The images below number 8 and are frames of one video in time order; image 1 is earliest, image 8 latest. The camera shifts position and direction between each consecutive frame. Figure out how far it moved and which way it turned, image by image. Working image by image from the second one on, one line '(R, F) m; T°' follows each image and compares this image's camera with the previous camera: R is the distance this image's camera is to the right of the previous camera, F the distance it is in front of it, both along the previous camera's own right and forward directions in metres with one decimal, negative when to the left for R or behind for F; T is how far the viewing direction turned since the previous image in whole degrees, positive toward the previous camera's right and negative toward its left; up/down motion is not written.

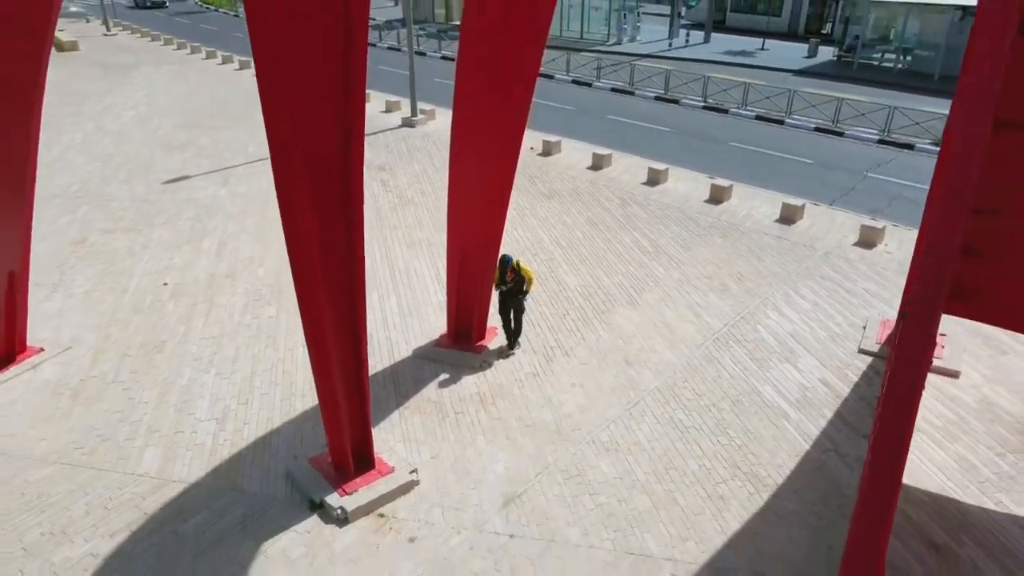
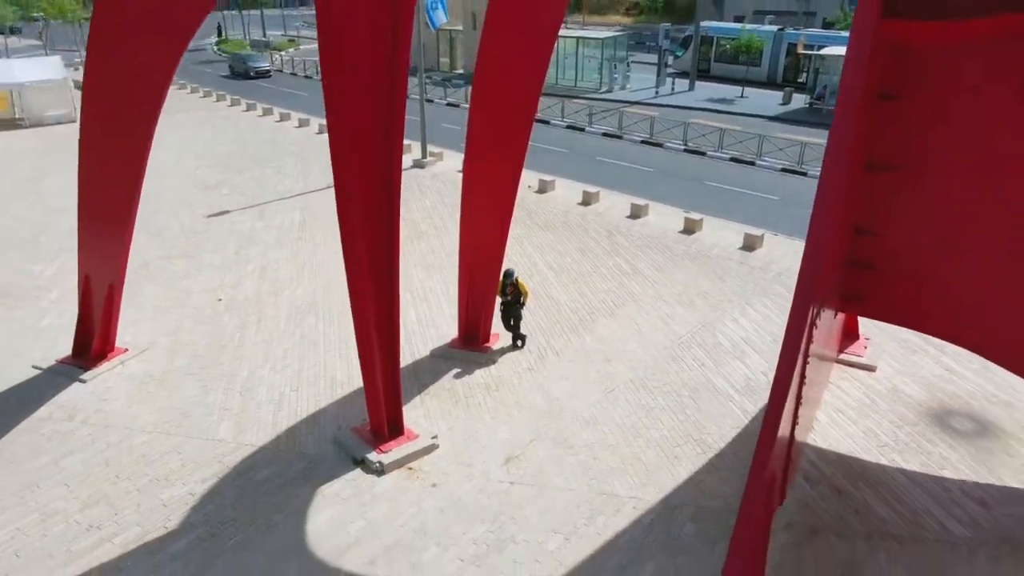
(0.0, -1.5) m; 0°
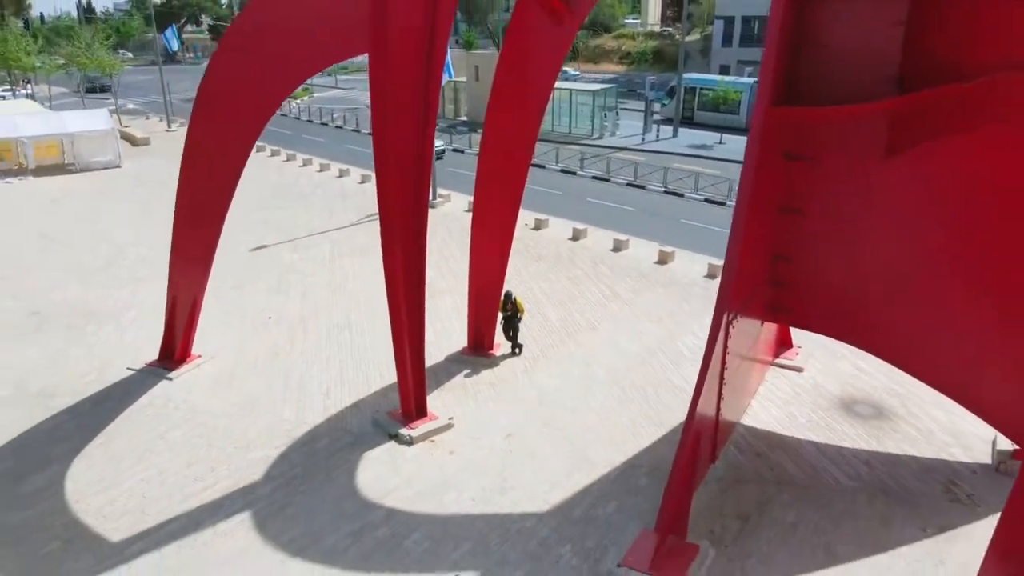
(0.0, -2.0) m; 0°
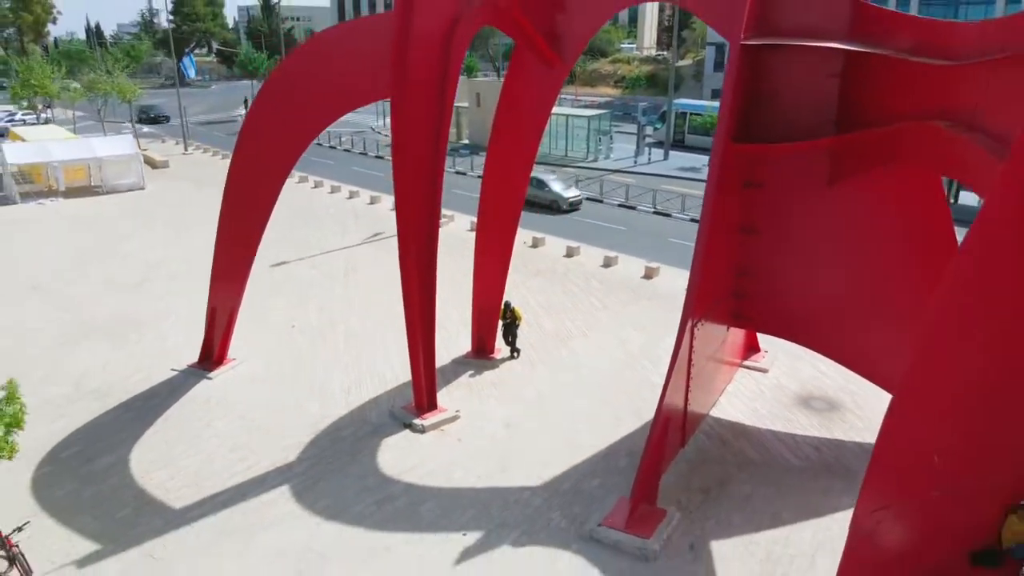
(0.0, -1.4) m; 0°
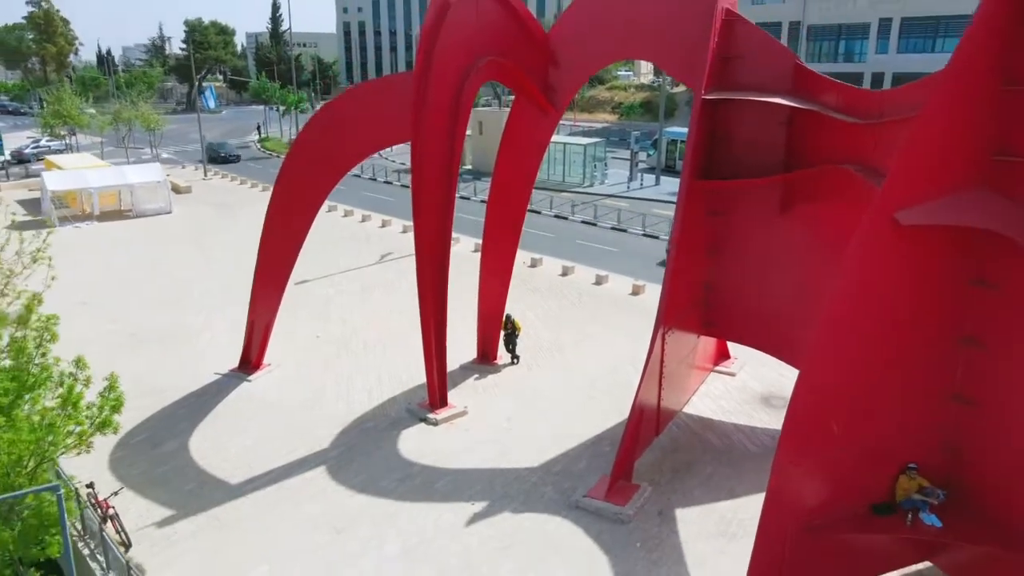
(0.0, -1.7) m; 0°
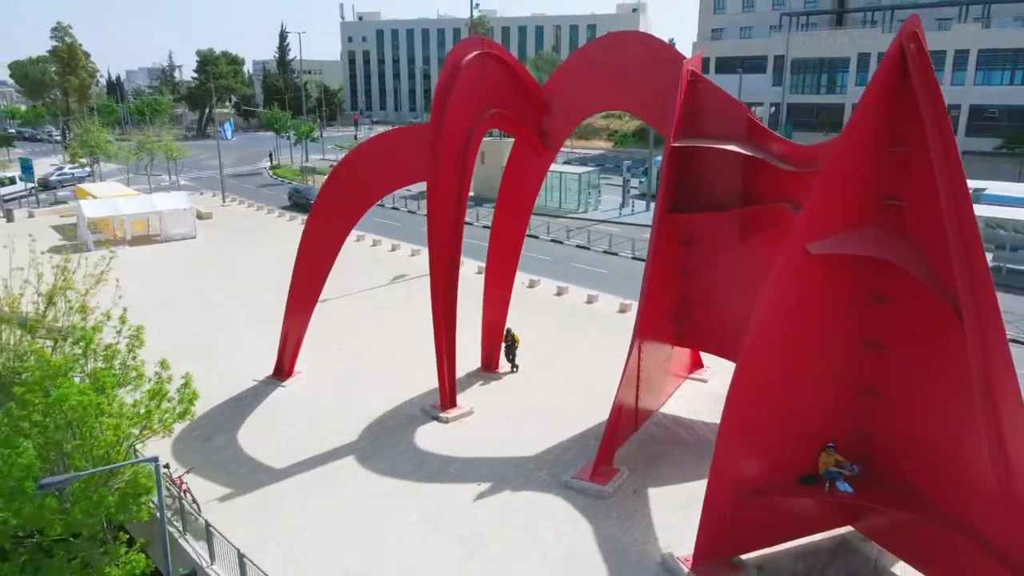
(0.0, -1.9) m; 0°
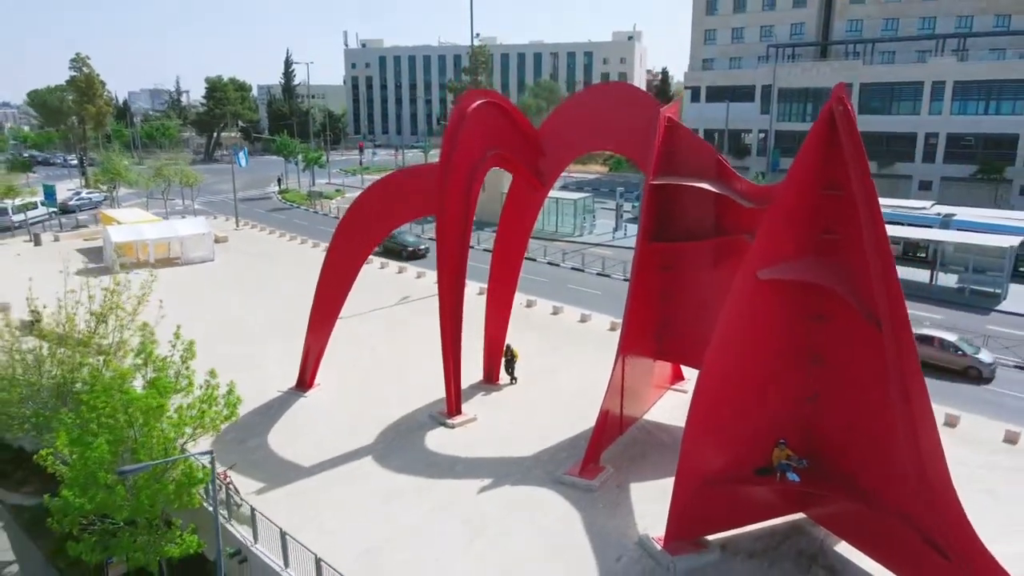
(0.0, -1.7) m; 0°
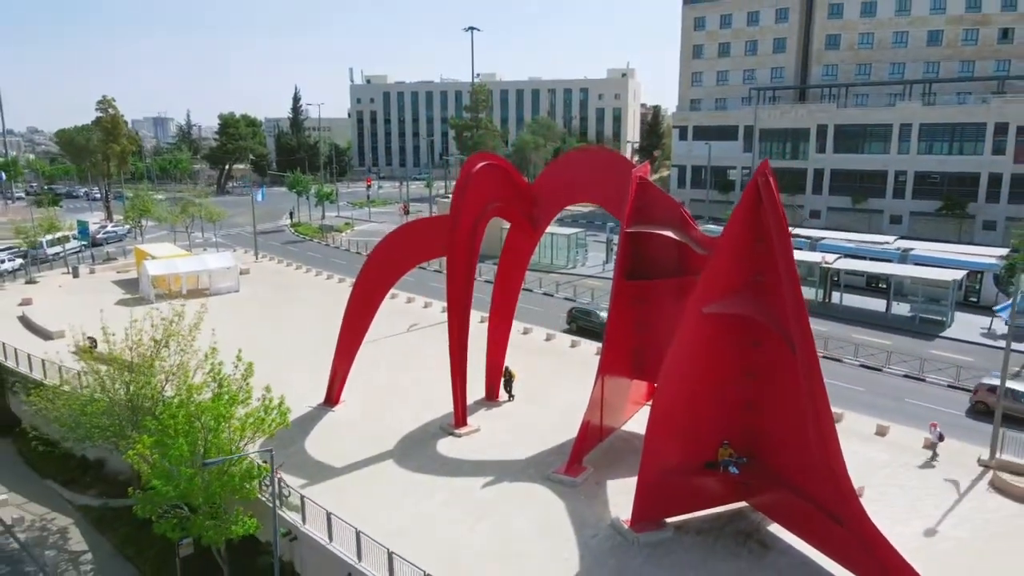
(0.0, -2.8) m; 0°
